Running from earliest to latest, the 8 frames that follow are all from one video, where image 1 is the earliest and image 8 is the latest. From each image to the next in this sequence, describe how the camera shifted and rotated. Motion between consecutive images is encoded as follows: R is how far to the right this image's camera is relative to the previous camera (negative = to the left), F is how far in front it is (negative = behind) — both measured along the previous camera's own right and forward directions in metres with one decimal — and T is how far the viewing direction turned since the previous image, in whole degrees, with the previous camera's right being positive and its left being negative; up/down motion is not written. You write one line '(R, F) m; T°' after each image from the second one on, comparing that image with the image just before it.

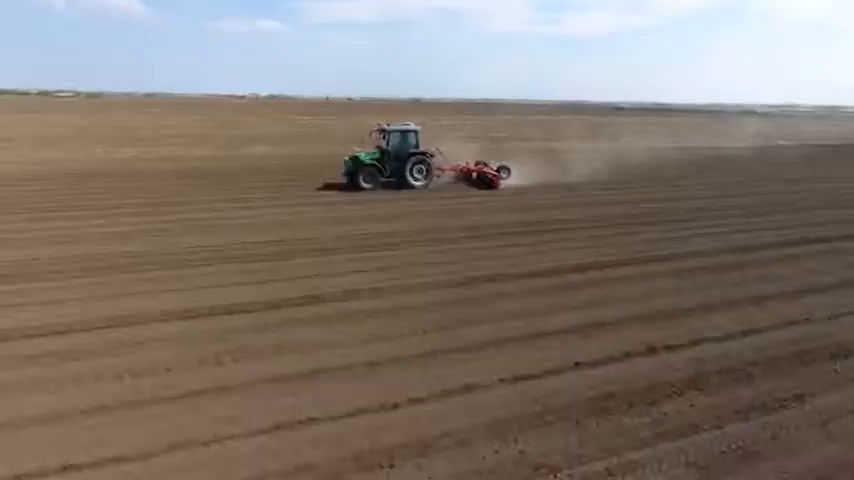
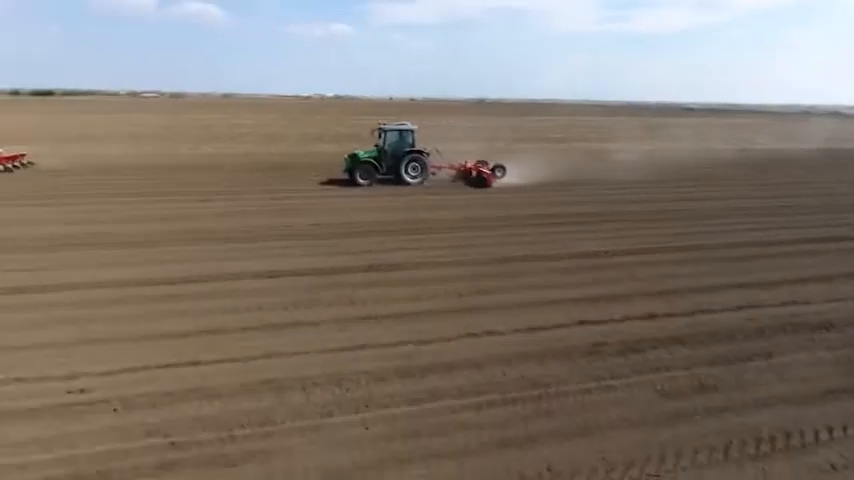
(+0.4, -1.9) m; -6°
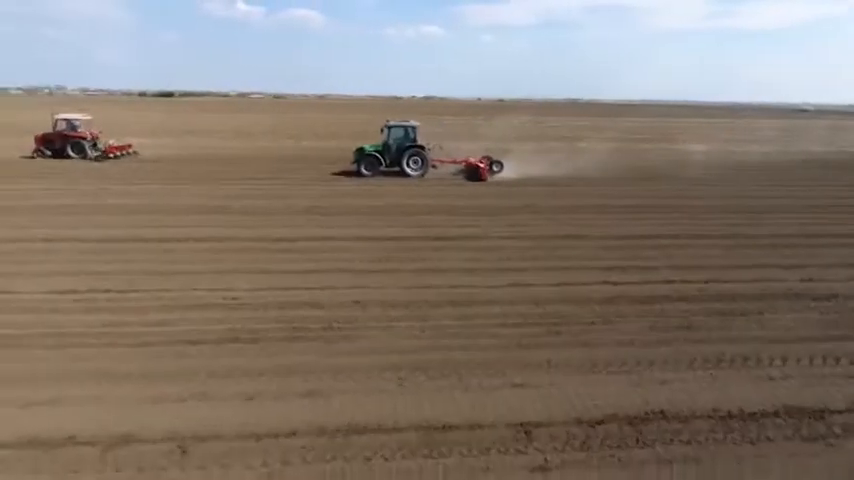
(+0.7, -2.5) m; -9°
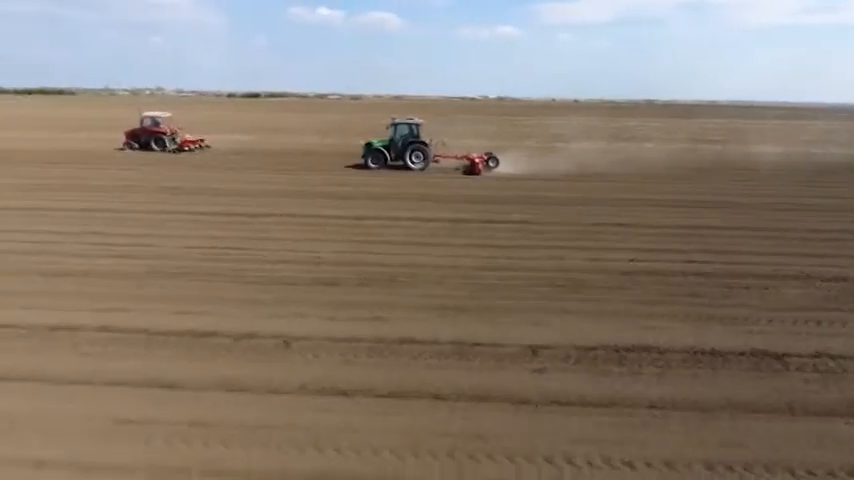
(+0.5, -2.2) m; -7°
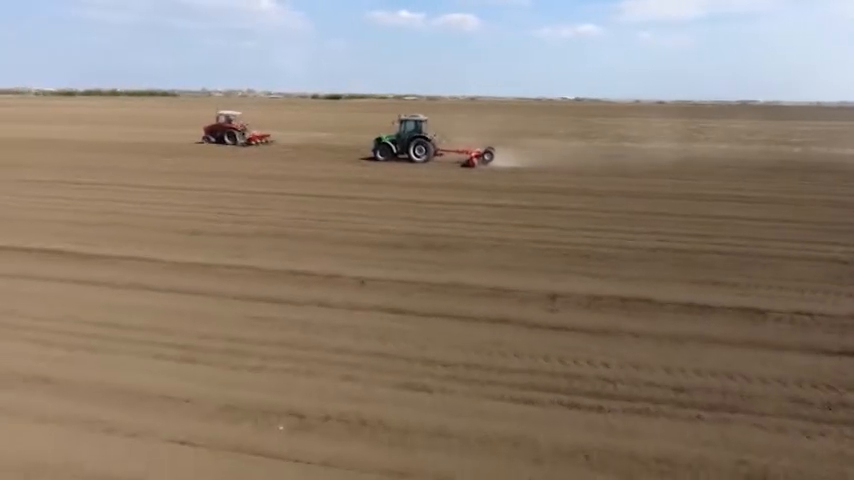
(+0.6, -2.4) m; -8°
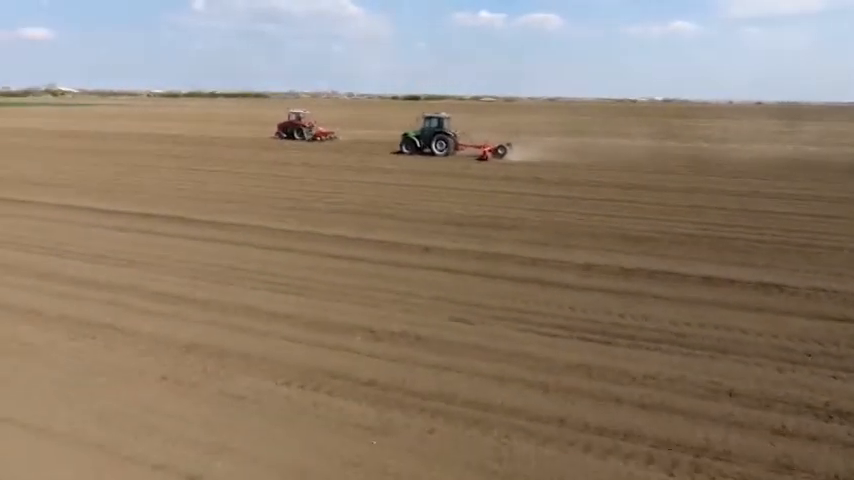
(+0.5, -2.0) m; -8°
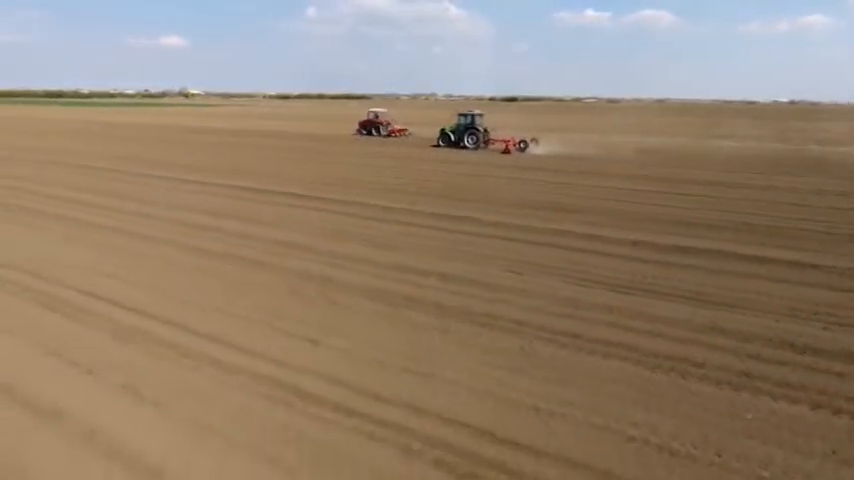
(+0.6, -2.3) m; -10°
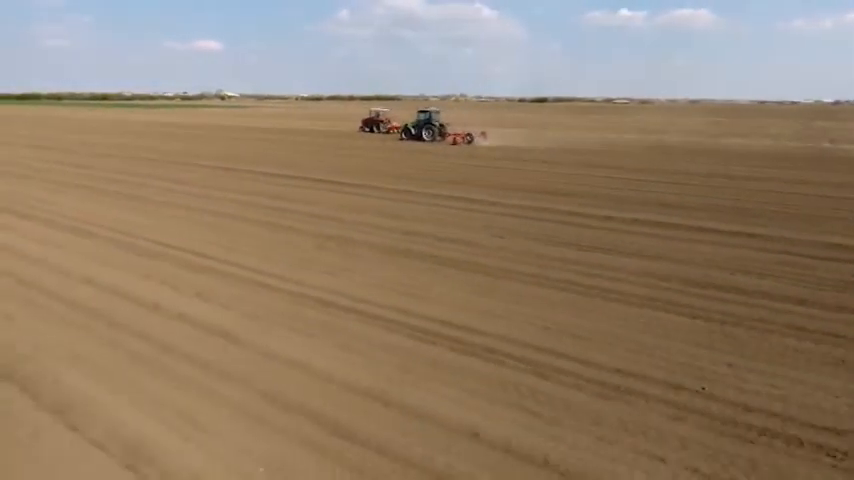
(+0.8, -2.6) m; -3°
